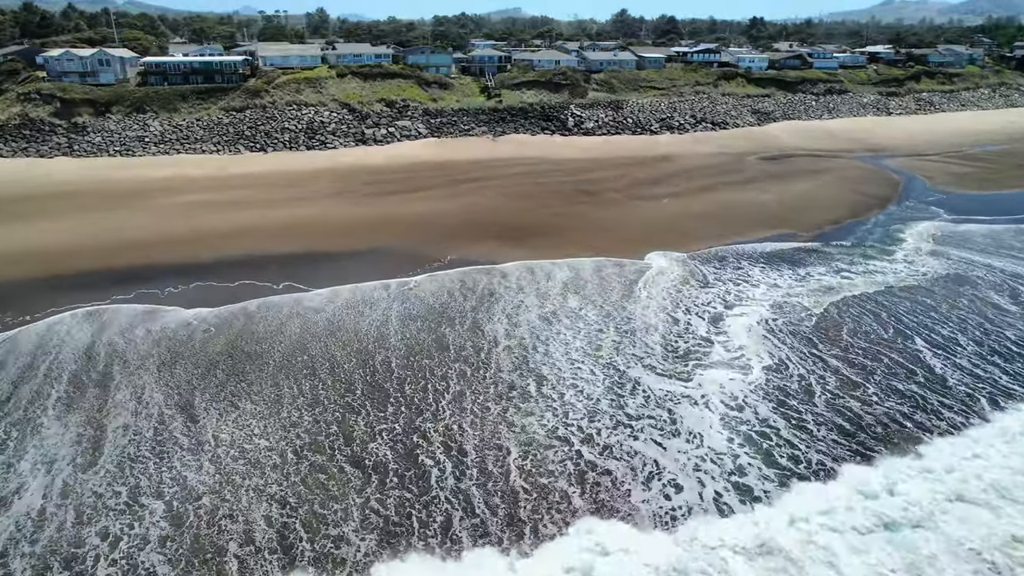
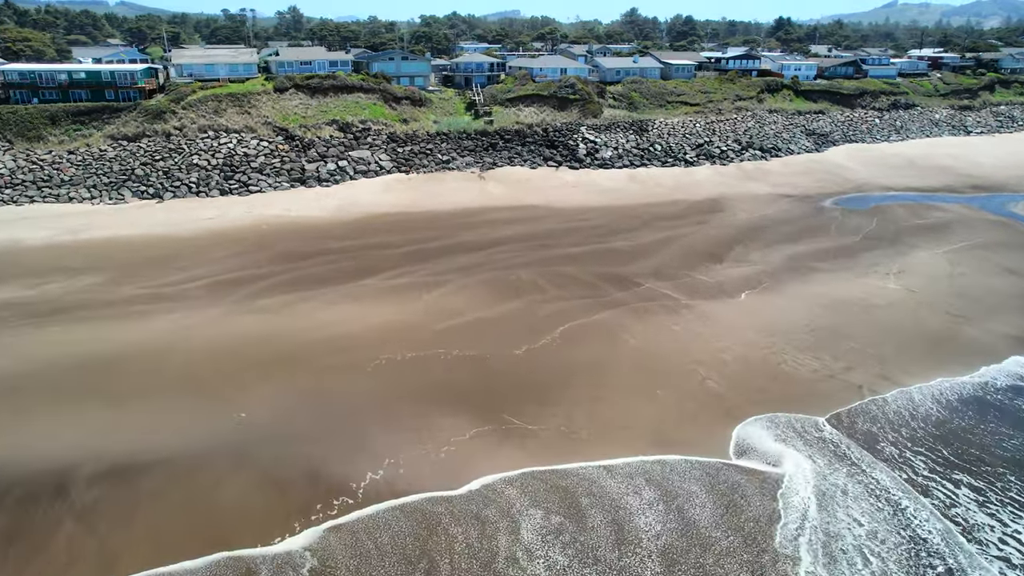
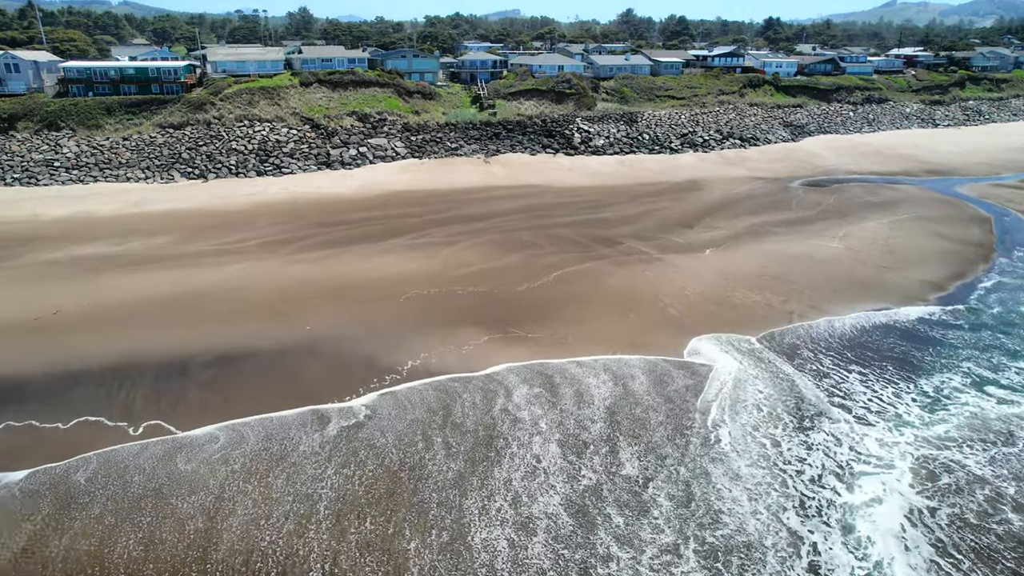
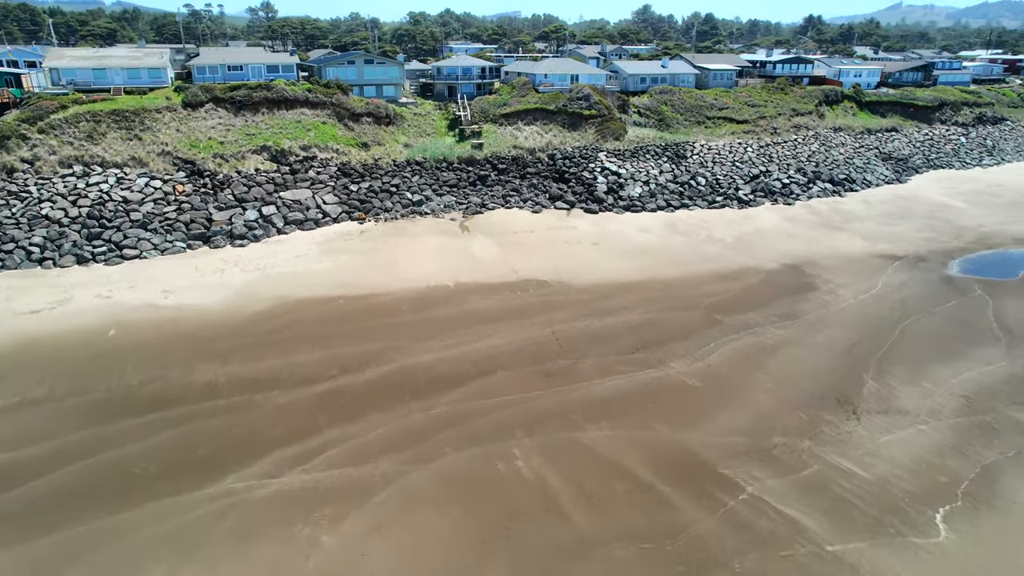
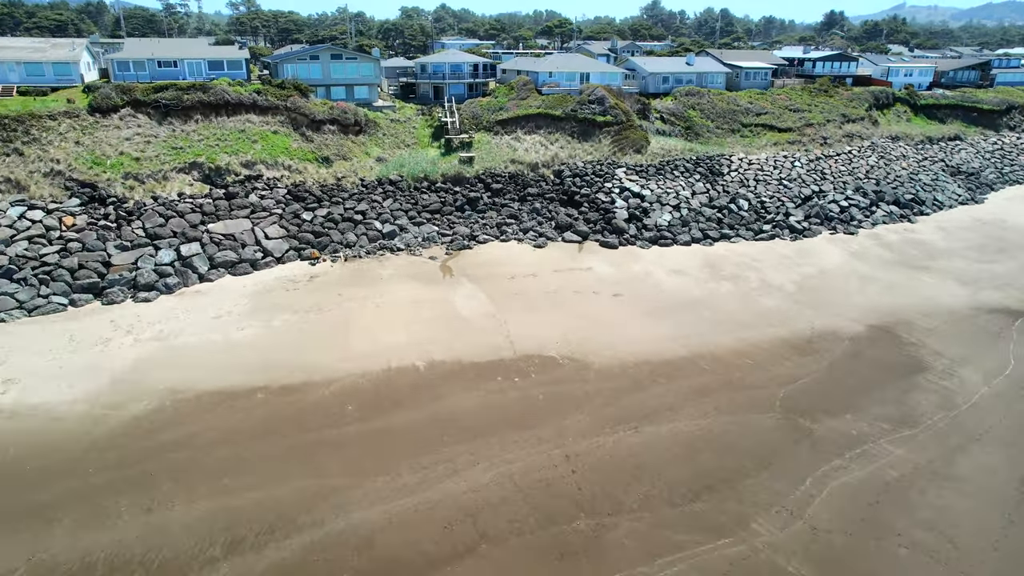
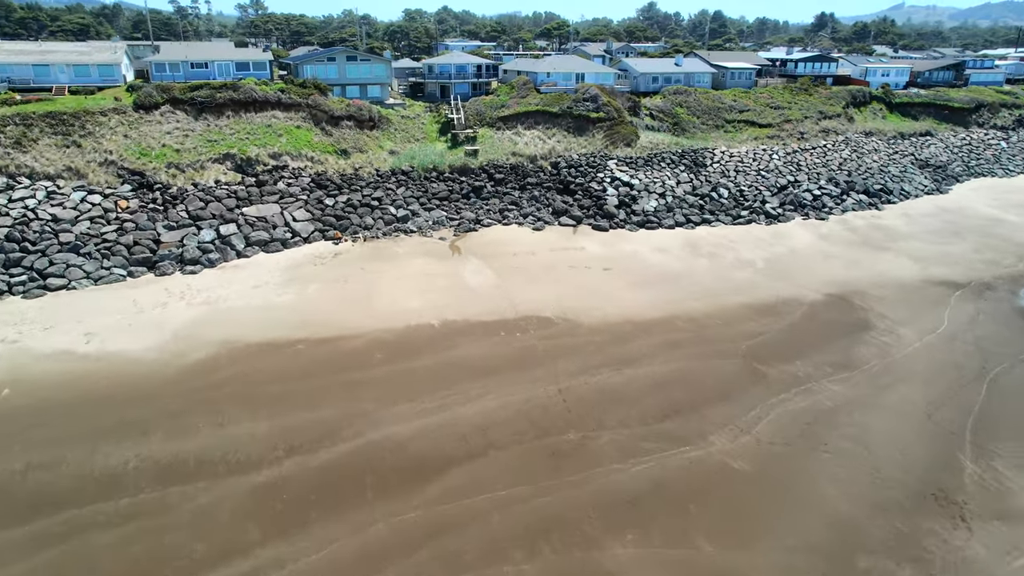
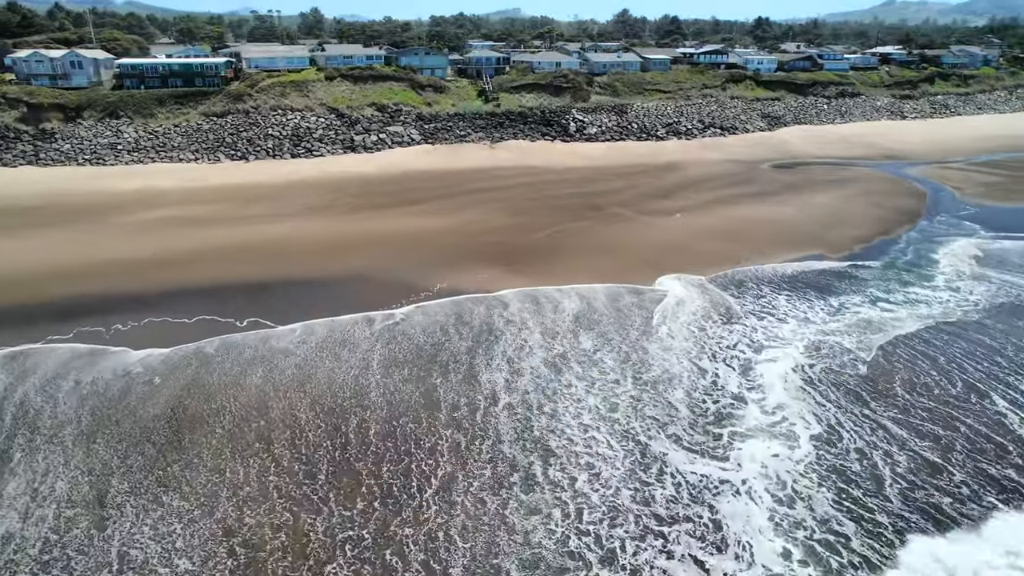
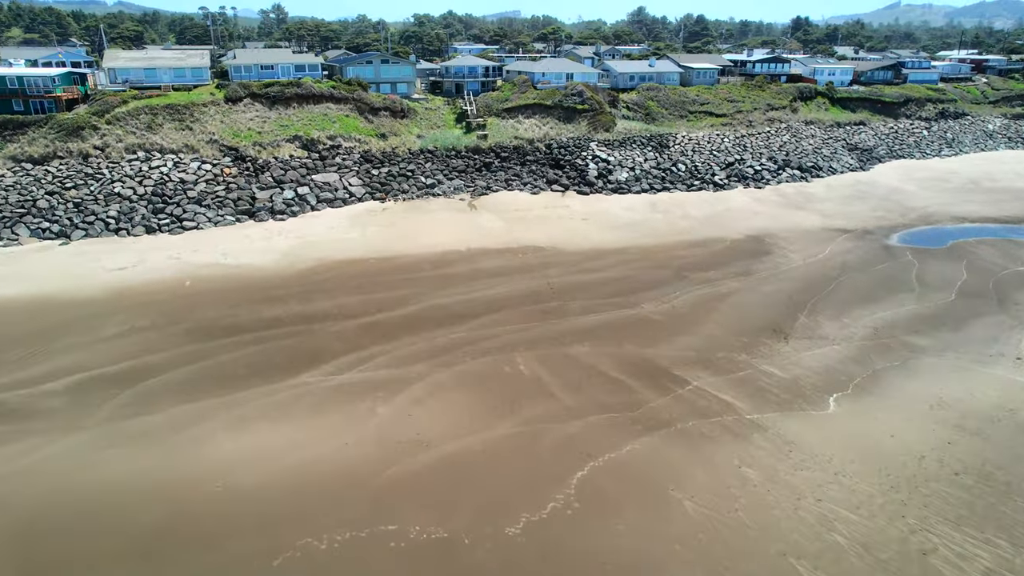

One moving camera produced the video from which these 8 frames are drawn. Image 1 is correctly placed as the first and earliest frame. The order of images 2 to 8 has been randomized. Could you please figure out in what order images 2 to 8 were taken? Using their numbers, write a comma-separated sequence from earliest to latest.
7, 3, 2, 8, 4, 6, 5
